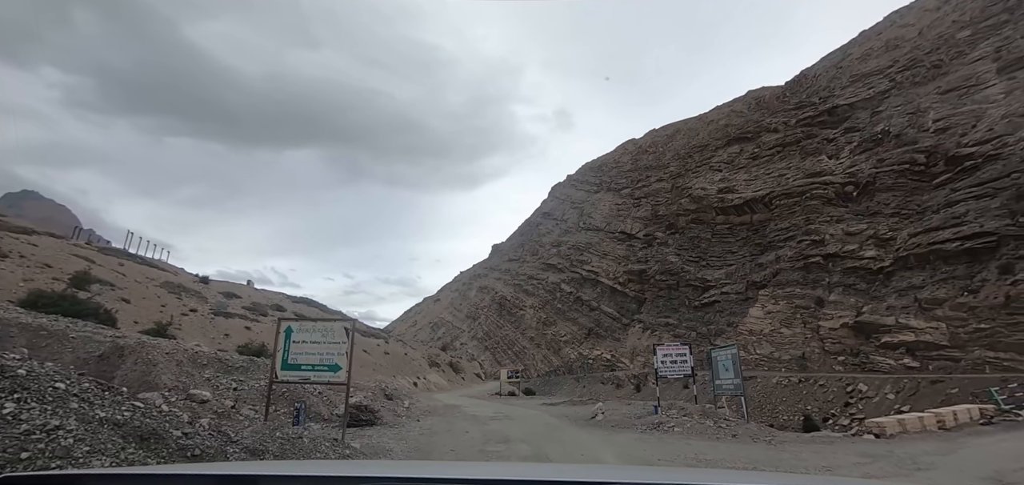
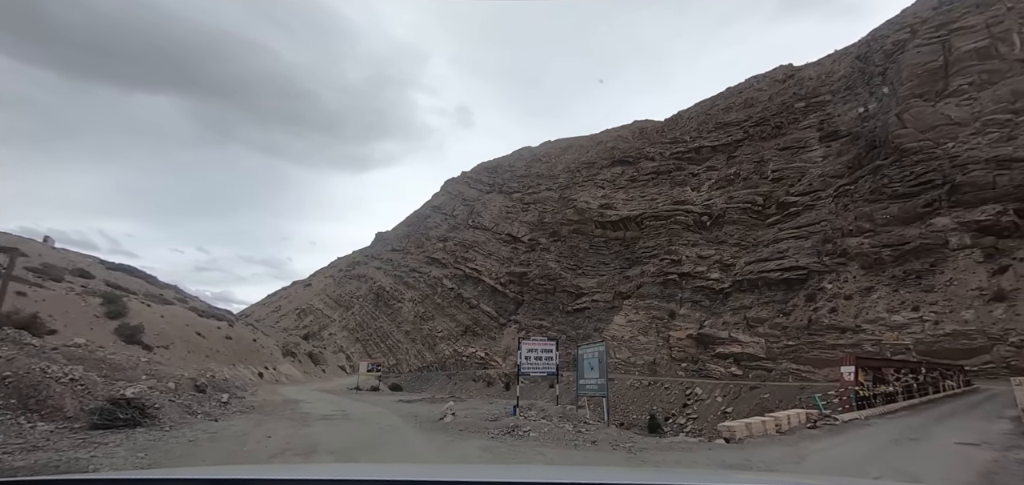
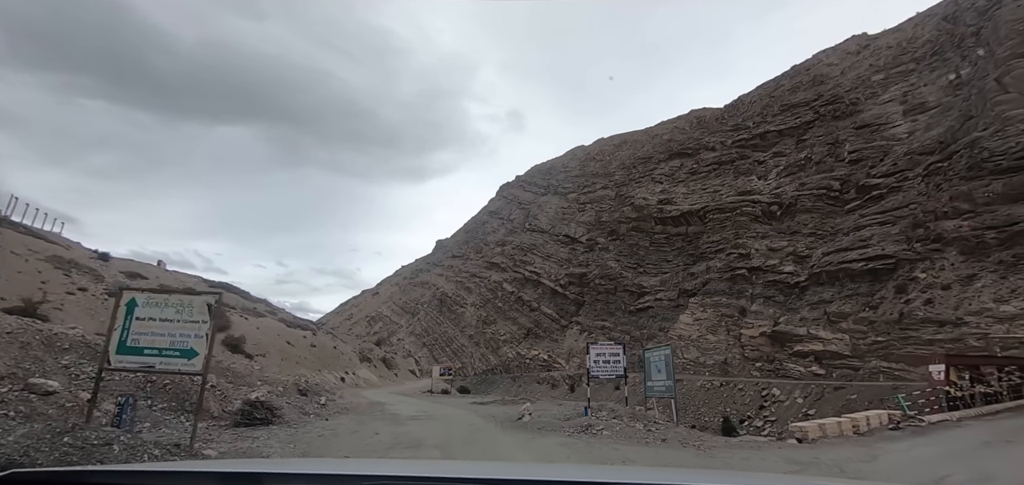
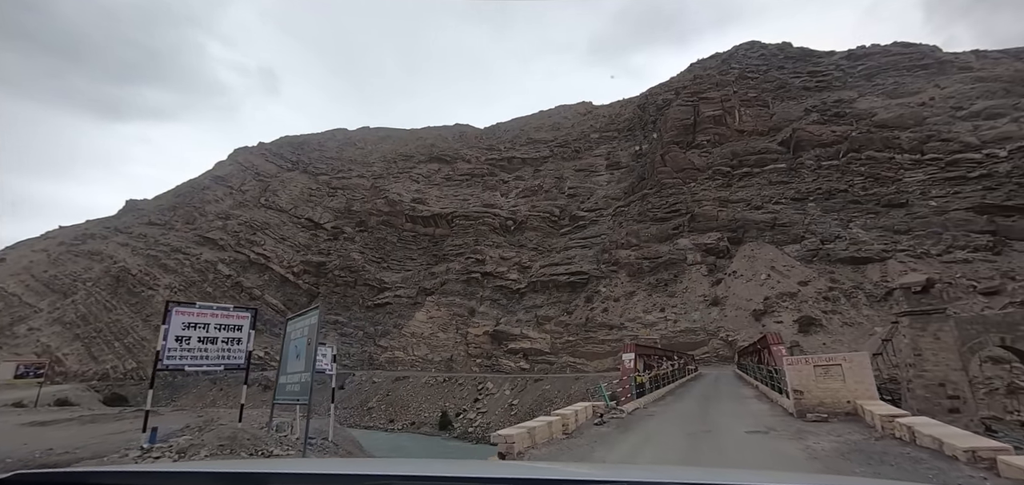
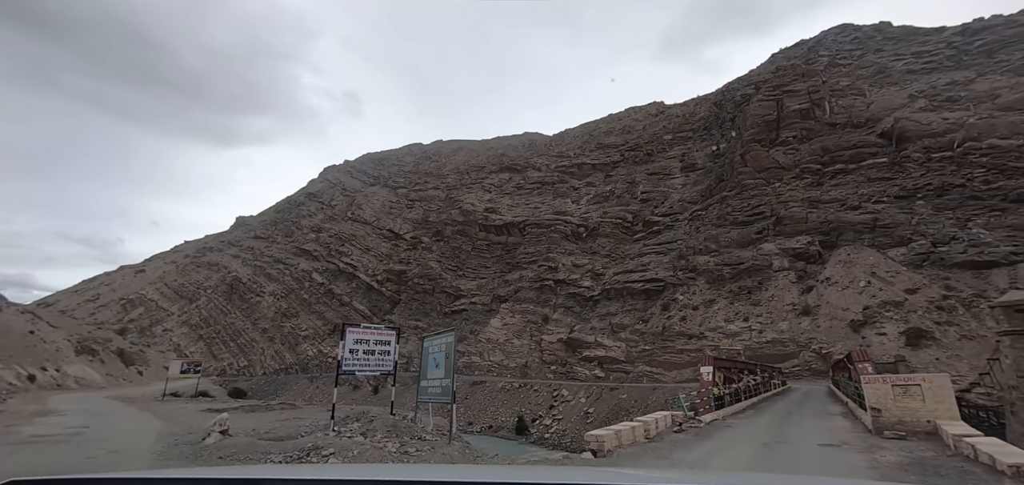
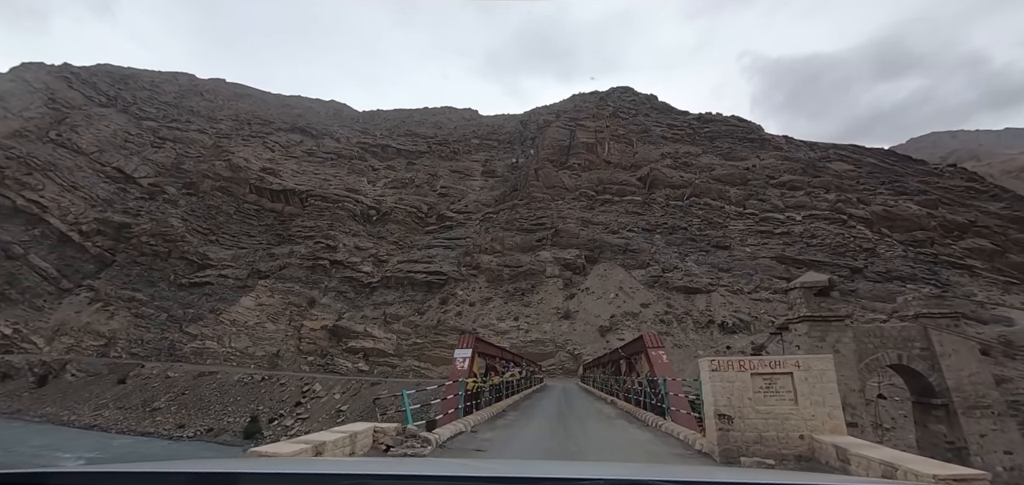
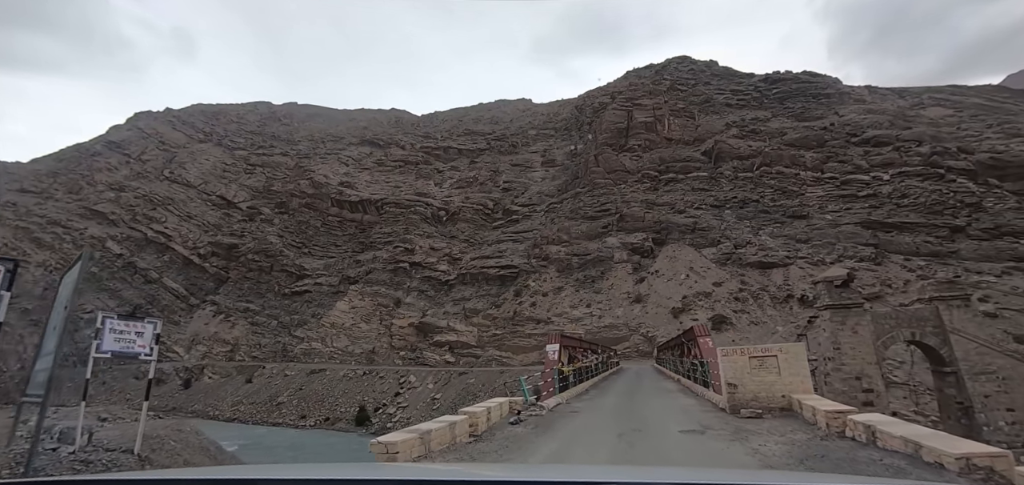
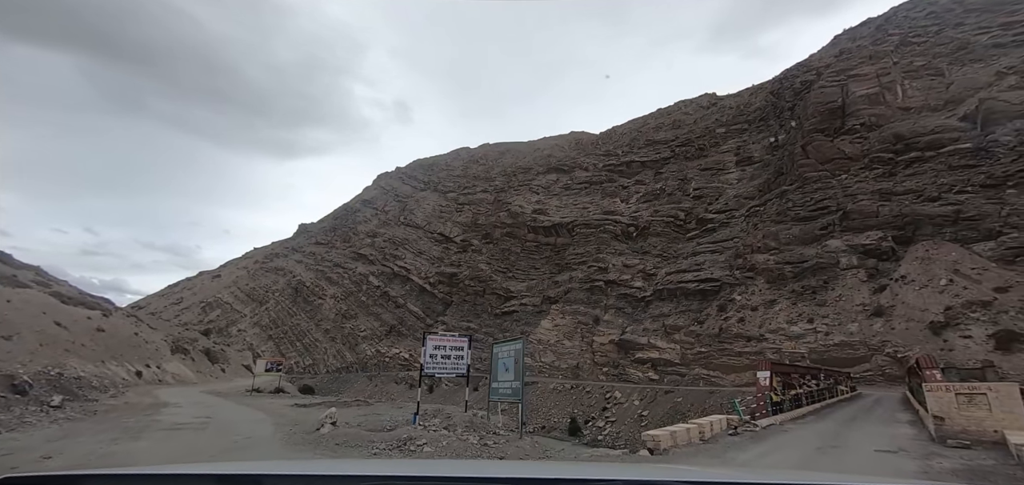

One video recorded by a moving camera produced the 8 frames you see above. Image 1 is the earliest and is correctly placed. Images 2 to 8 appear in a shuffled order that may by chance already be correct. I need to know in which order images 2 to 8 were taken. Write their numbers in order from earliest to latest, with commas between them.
3, 2, 8, 5, 4, 7, 6
